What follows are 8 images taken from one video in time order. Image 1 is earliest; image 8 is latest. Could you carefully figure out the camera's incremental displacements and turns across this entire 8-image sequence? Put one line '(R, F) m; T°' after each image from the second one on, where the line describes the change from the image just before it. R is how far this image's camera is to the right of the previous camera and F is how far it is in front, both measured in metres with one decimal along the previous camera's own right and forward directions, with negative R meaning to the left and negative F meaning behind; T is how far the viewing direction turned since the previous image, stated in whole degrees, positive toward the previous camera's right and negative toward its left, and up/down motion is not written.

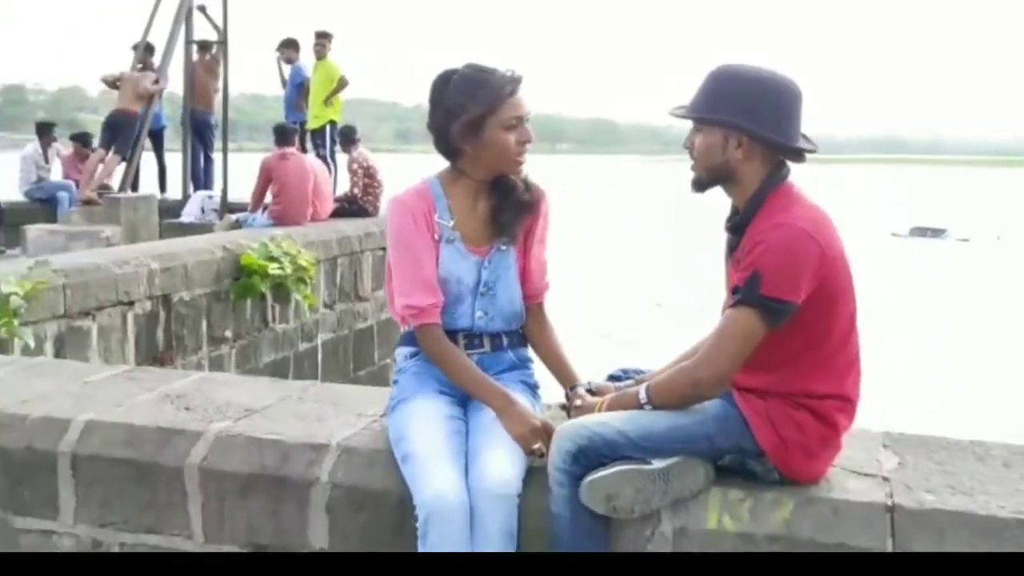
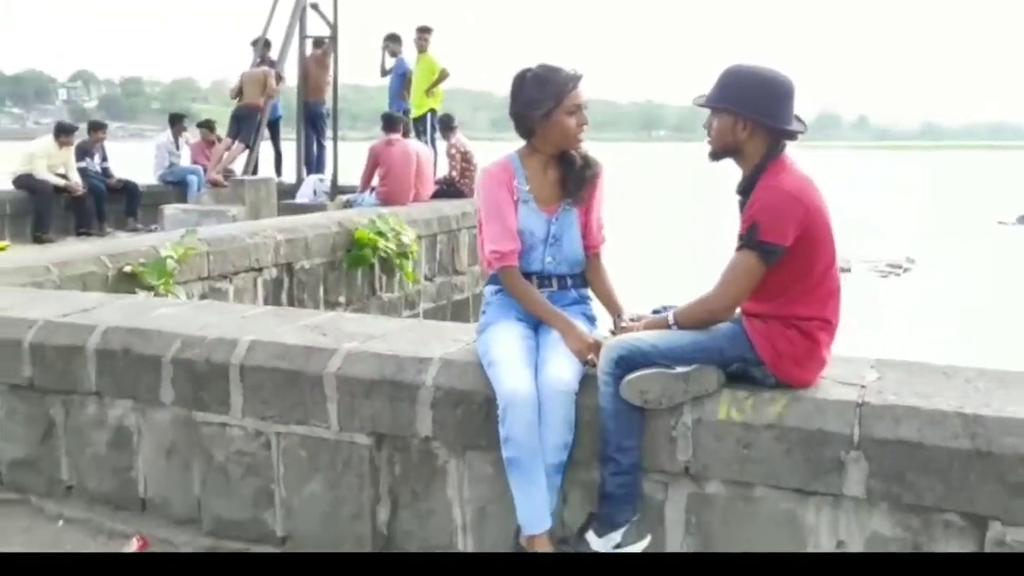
(+0.1, -0.7) m; -6°
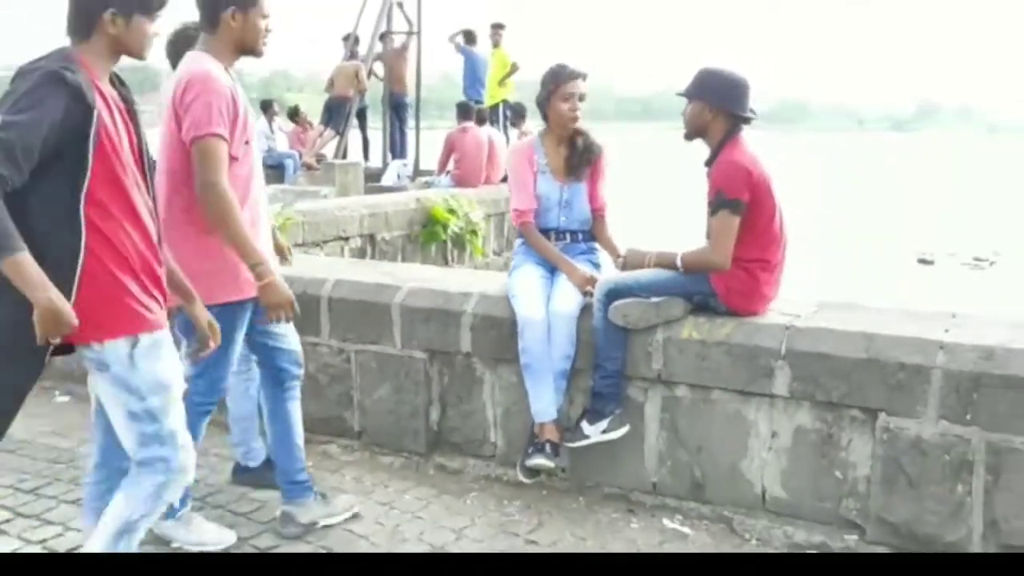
(+0.3, -0.9) m; -5°
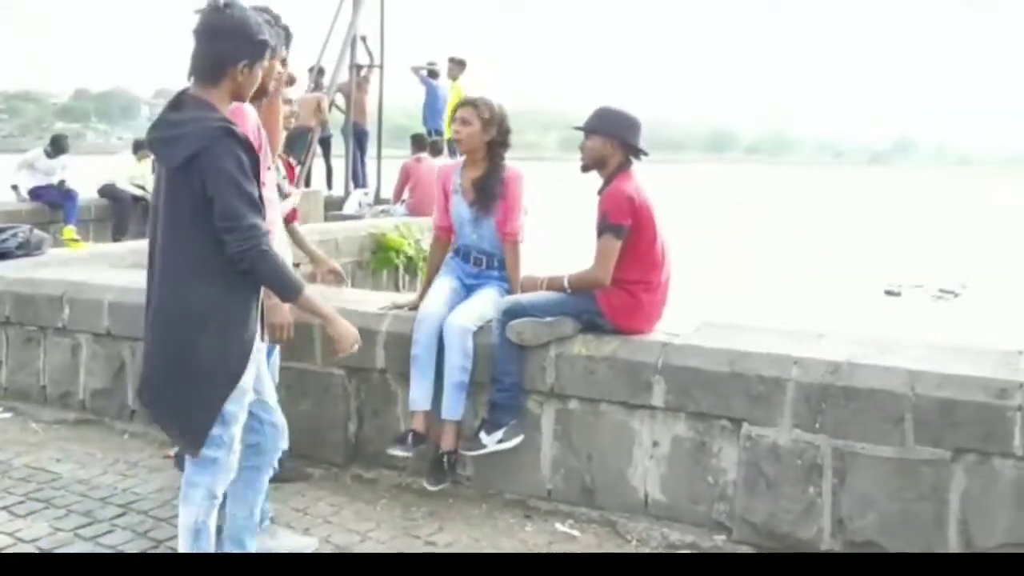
(+0.3, -0.3) m; +1°
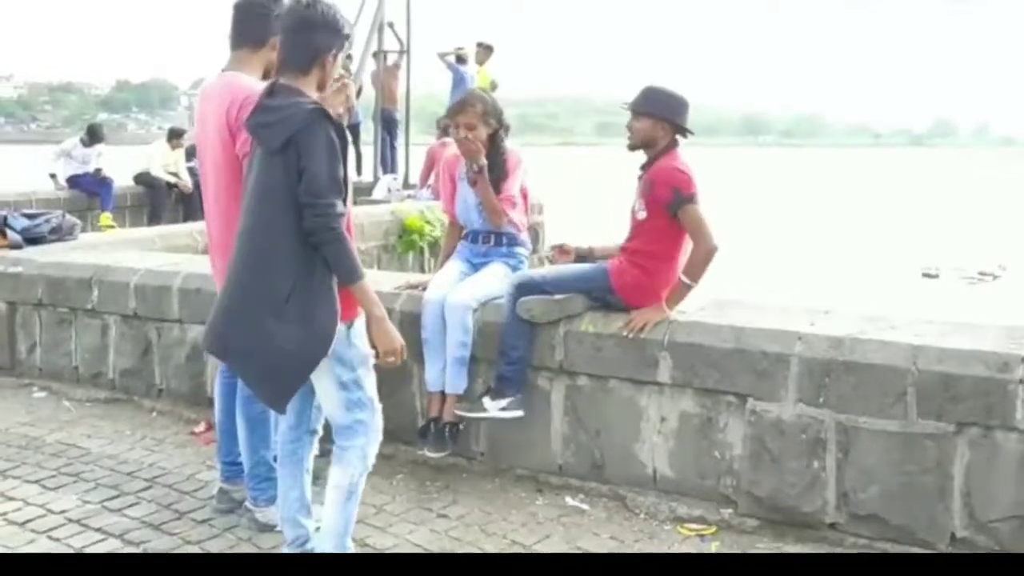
(+0.1, -0.1) m; -2°
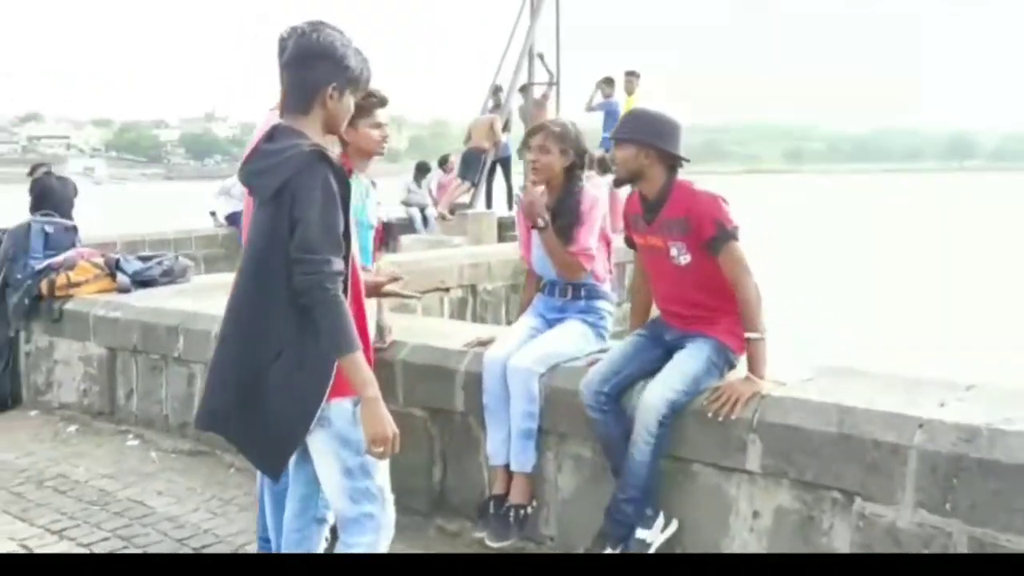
(+0.4, +0.6) m; -11°
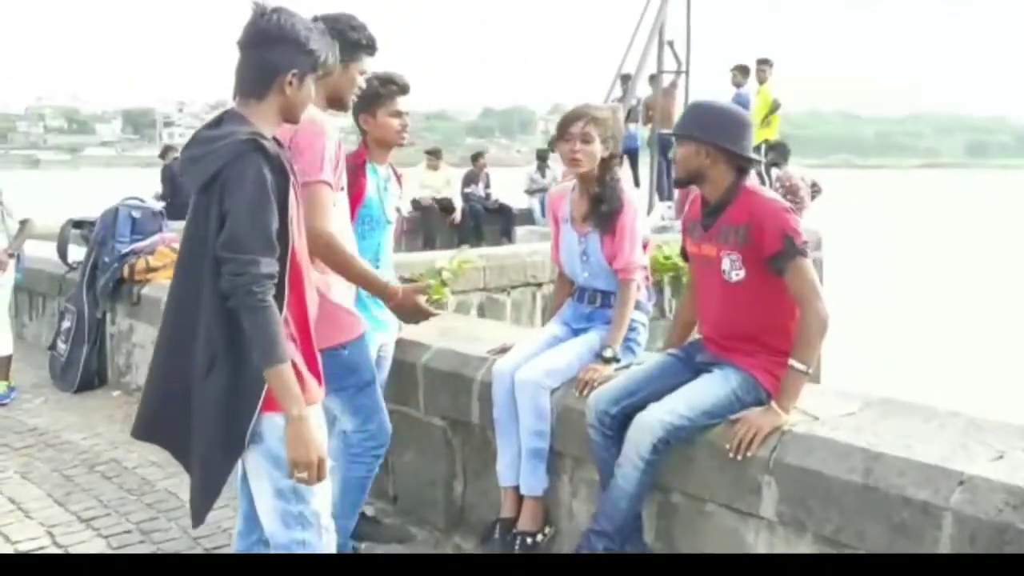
(+0.5, +0.4) m; -9°
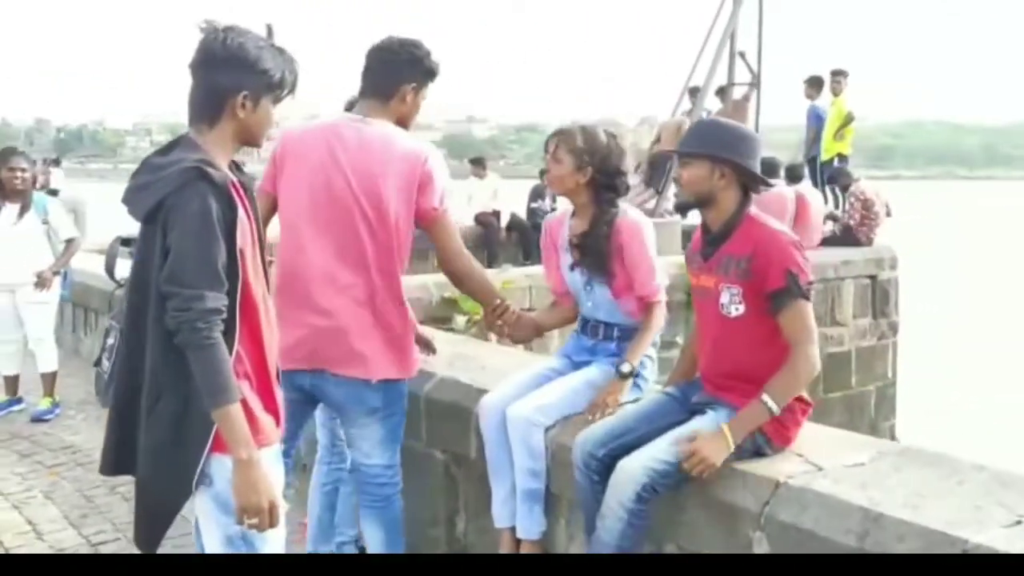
(+0.3, +0.2) m; -5°
